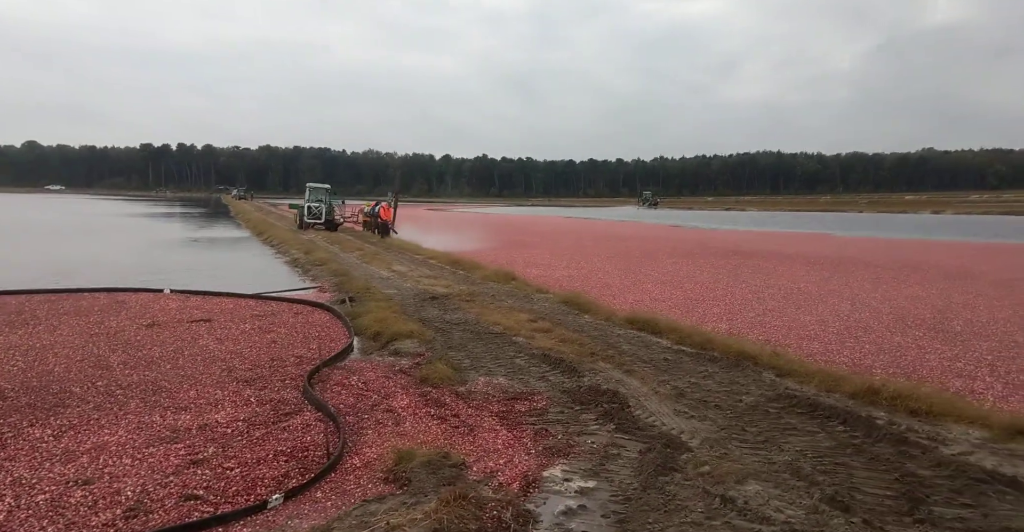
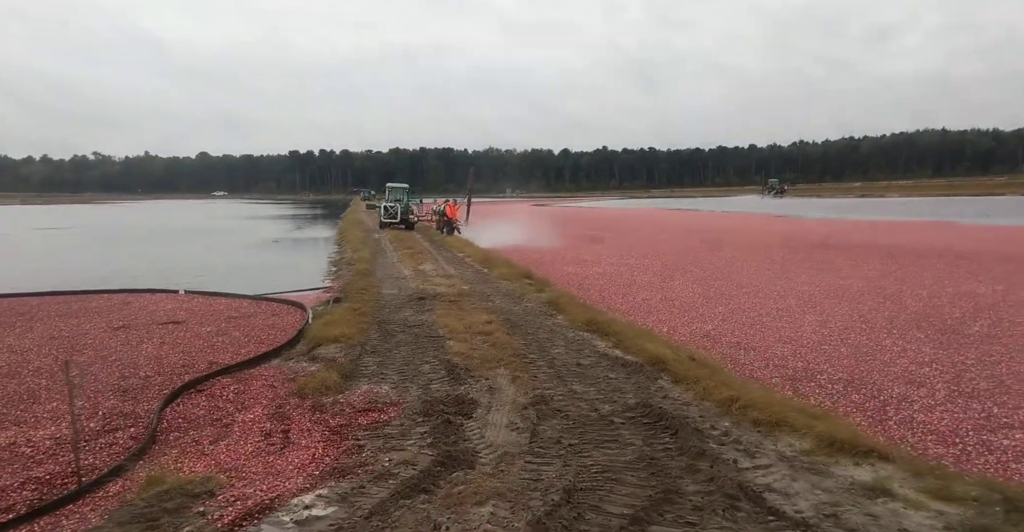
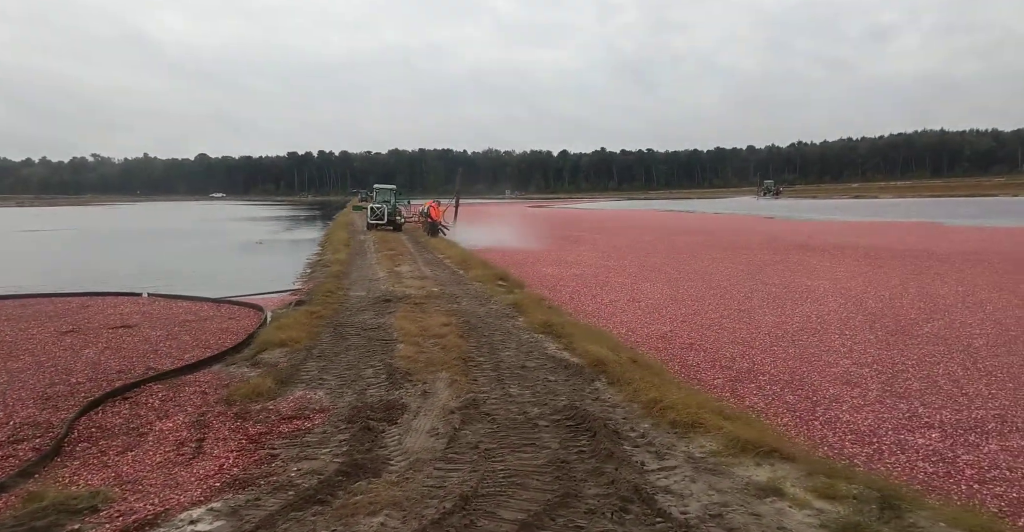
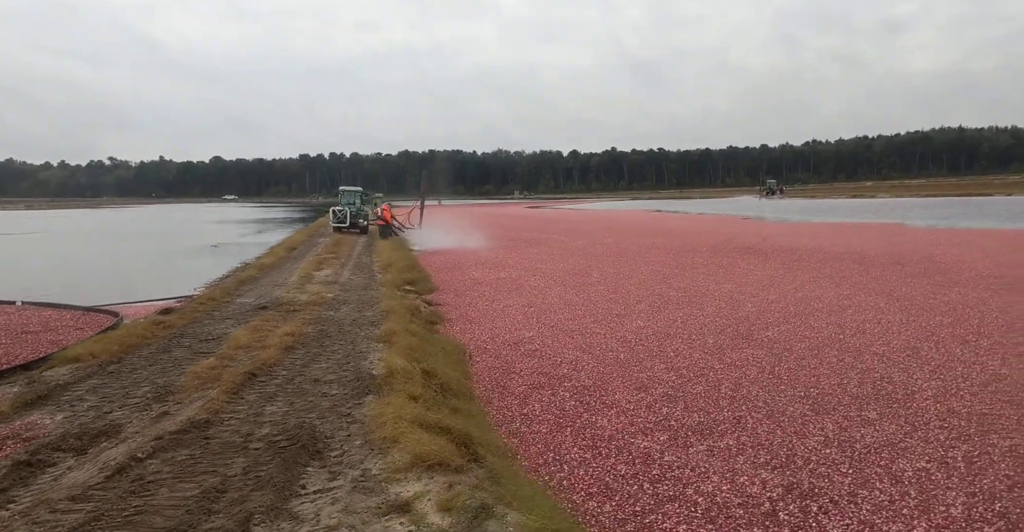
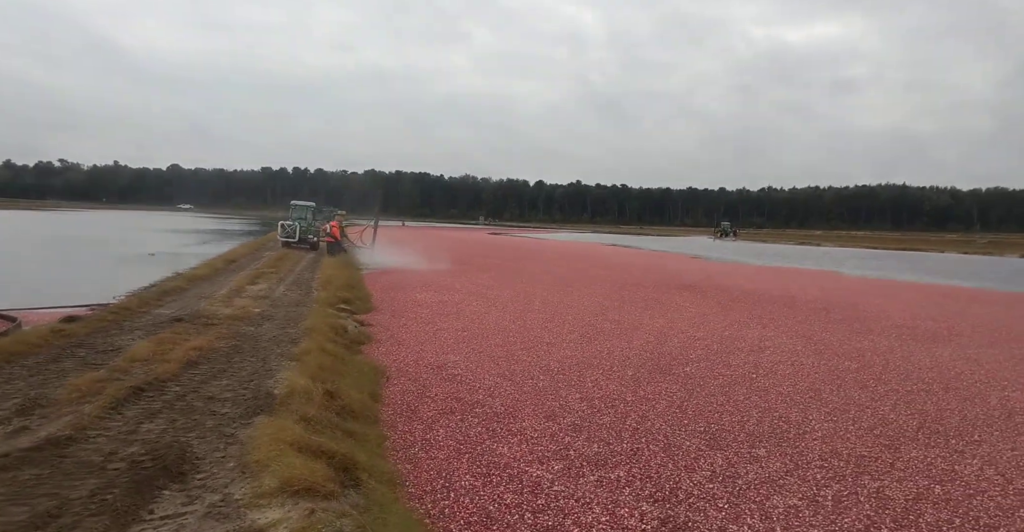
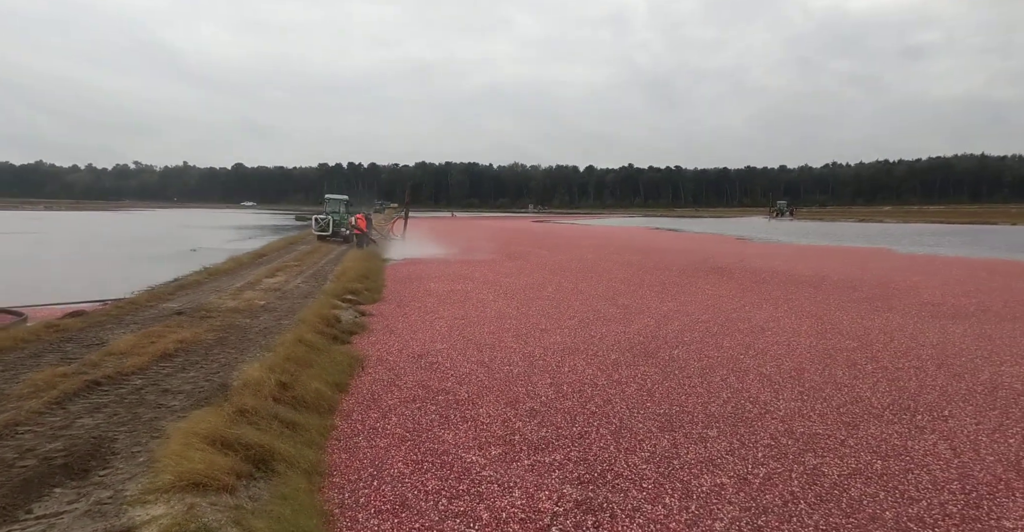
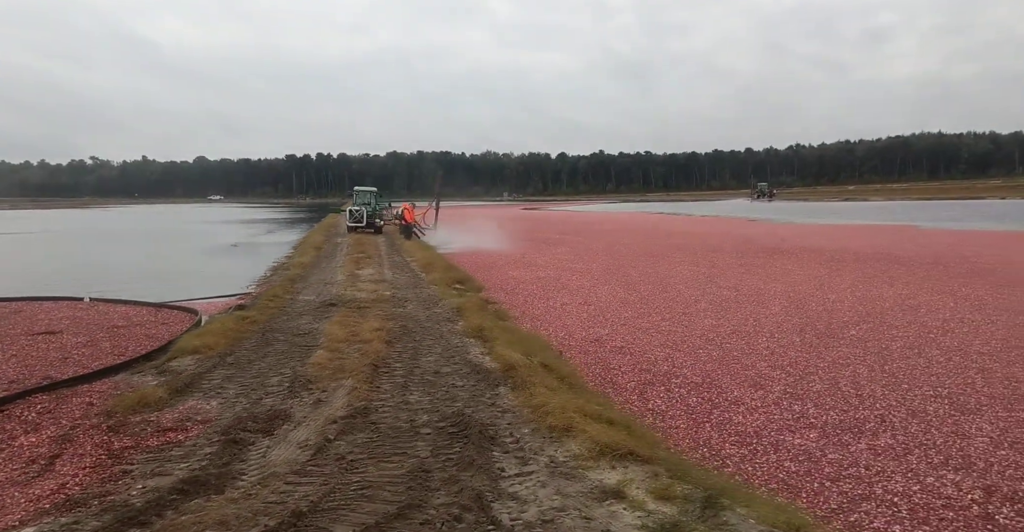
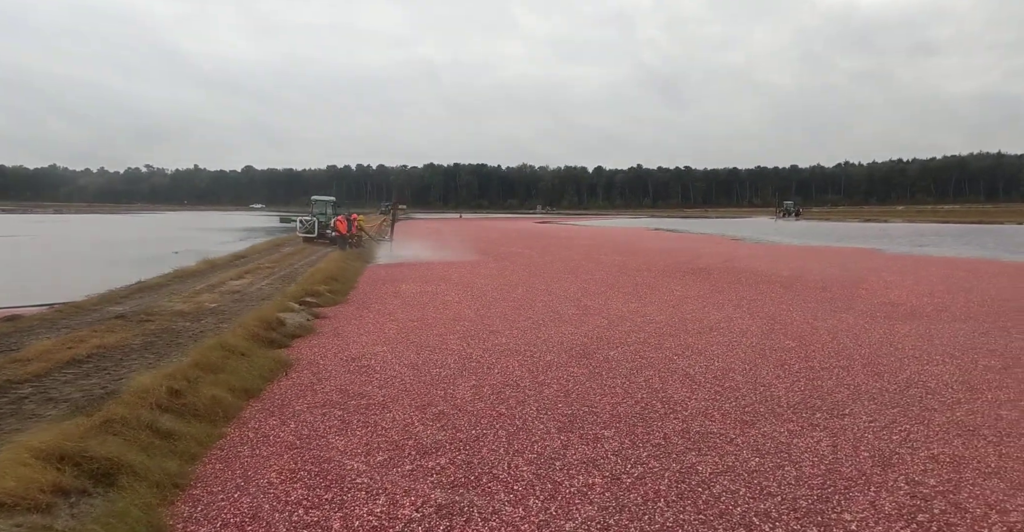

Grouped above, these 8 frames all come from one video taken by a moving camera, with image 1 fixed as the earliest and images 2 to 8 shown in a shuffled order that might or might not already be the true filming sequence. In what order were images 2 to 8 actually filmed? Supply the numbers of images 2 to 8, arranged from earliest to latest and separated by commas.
2, 3, 7, 4, 5, 6, 8
